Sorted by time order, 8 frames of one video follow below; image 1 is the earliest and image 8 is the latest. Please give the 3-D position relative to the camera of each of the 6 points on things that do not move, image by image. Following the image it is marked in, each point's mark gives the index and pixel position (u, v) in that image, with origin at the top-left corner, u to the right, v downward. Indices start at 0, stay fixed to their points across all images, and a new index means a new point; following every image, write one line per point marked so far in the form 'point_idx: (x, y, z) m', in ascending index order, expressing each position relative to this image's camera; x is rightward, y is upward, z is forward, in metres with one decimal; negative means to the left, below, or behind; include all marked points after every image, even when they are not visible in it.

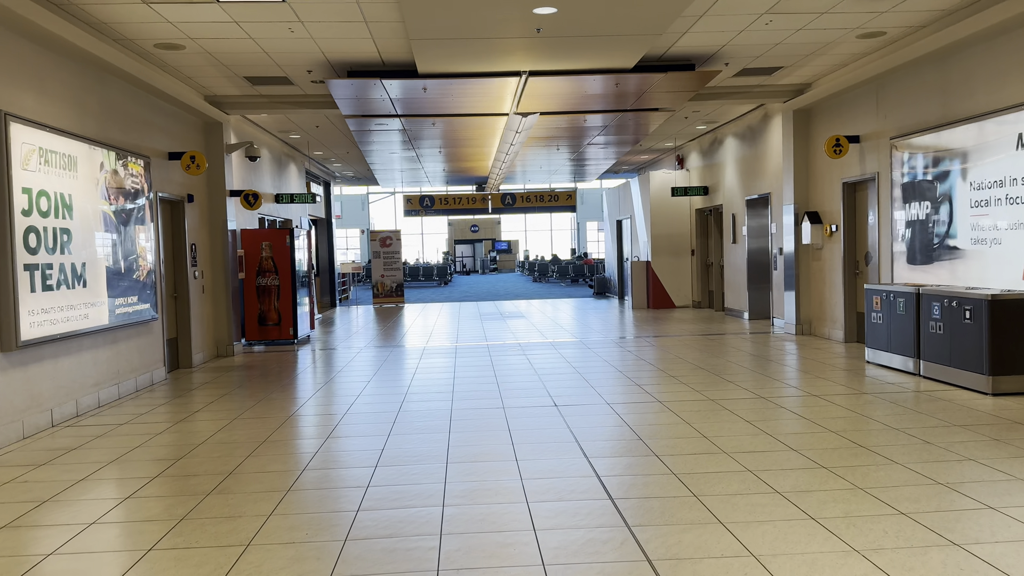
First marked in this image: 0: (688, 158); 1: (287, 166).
0: (+3.4, +2.5, +14.7) m
1: (-4.0, +2.2, +13.5) m
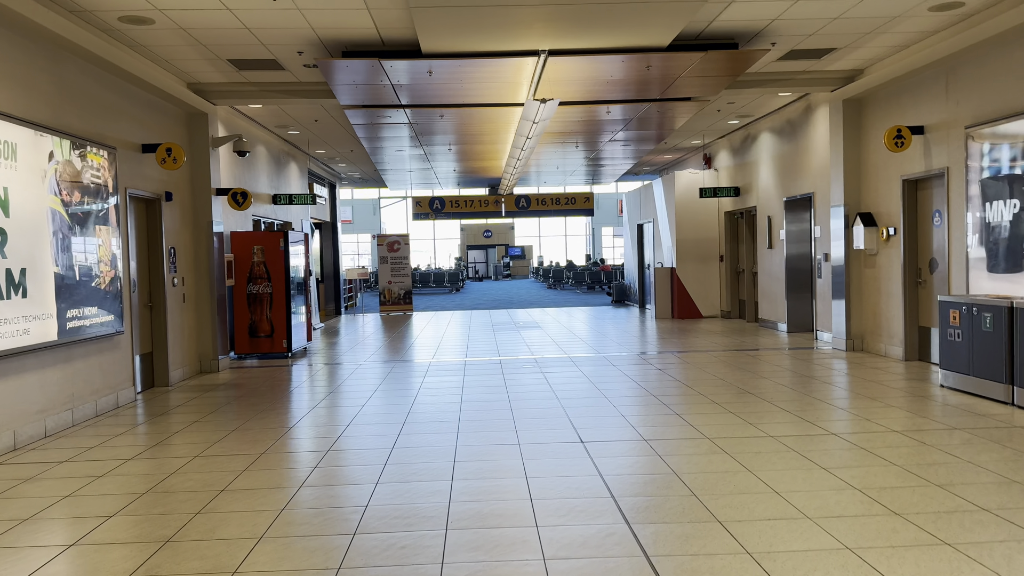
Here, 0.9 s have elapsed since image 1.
0: (+3.7, +2.4, +13.6) m
1: (-3.7, +2.1, +12.6) m
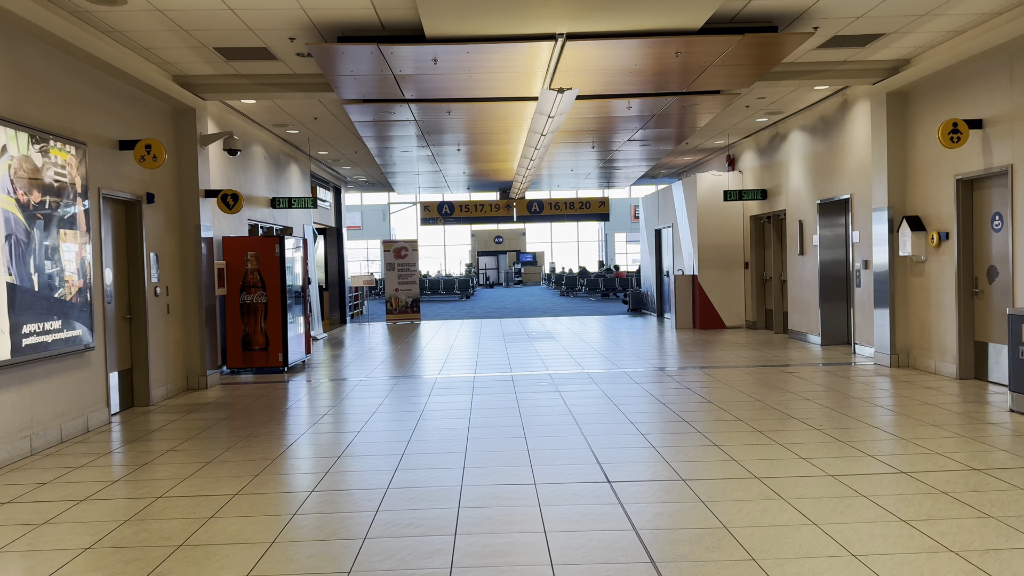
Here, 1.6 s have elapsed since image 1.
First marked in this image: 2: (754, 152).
0: (+3.9, +2.2, +12.9) m
1: (-3.5, +1.9, +12.0) m
2: (+3.9, +2.2, +12.3) m
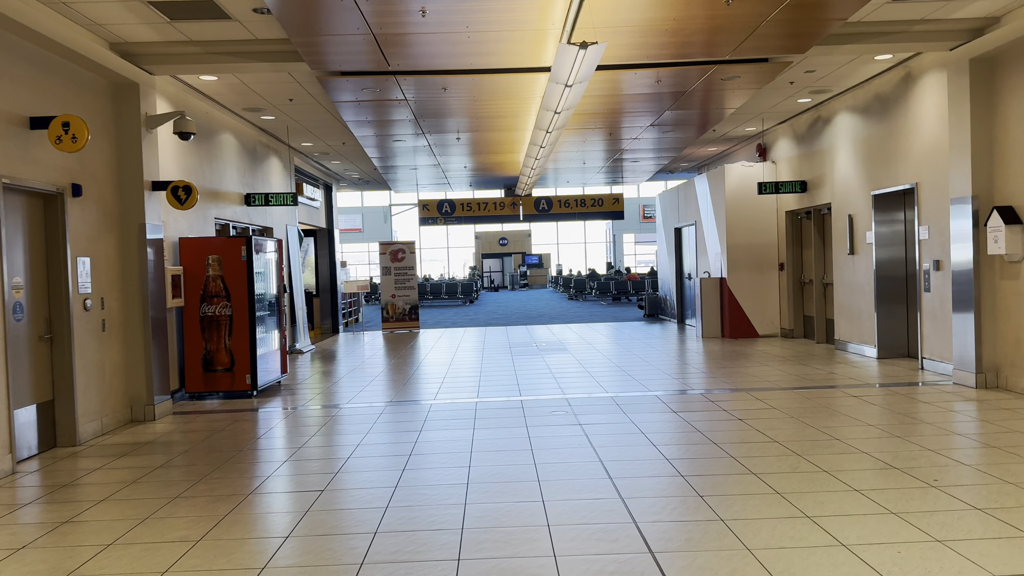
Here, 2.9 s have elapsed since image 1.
0: (+4.0, +2.1, +11.5) m
1: (-3.5, +1.8, +10.7) m
2: (+4.0, +2.1, +10.9) m
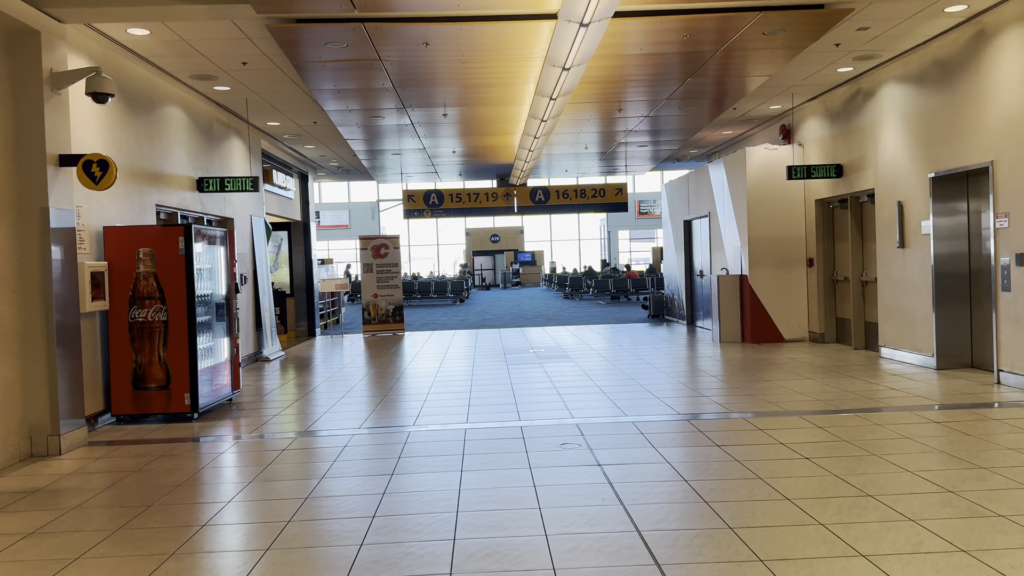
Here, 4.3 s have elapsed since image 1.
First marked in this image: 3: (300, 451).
0: (+3.9, +2.2, +10.3) m
1: (-3.5, +1.8, +9.3) m
2: (+3.9, +2.1, +9.6) m
3: (-1.6, -1.2, +5.5) m
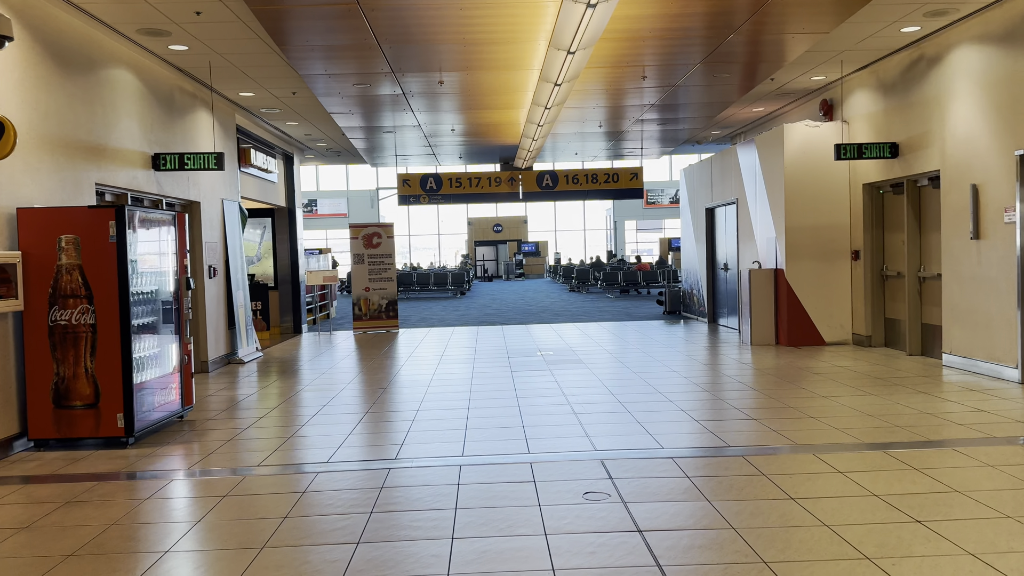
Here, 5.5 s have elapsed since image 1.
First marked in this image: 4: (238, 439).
0: (+4.0, +2.2, +9.1) m
1: (-3.4, +1.9, +8.1) m
2: (+4.0, +2.2, +8.4) m
3: (-1.6, -1.2, +4.3) m
4: (-2.0, -1.1, +5.6) m
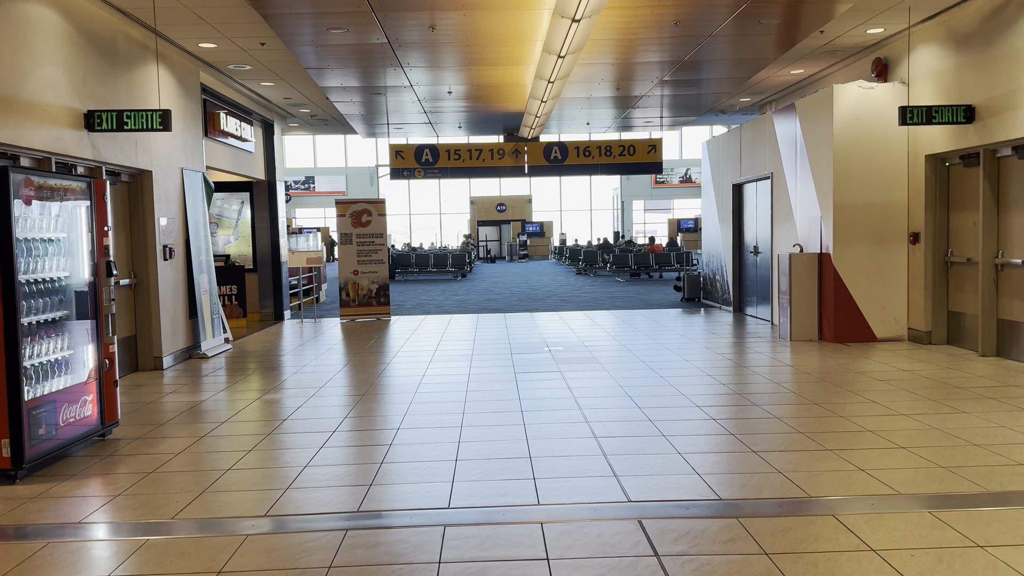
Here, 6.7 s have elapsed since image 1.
0: (+4.0, +2.3, +7.8) m
1: (-3.4, +2.0, +6.9) m
2: (+4.1, +2.3, +7.2) m
3: (-1.5, -1.2, +3.2) m
4: (-2.0, -1.0, +4.4) m
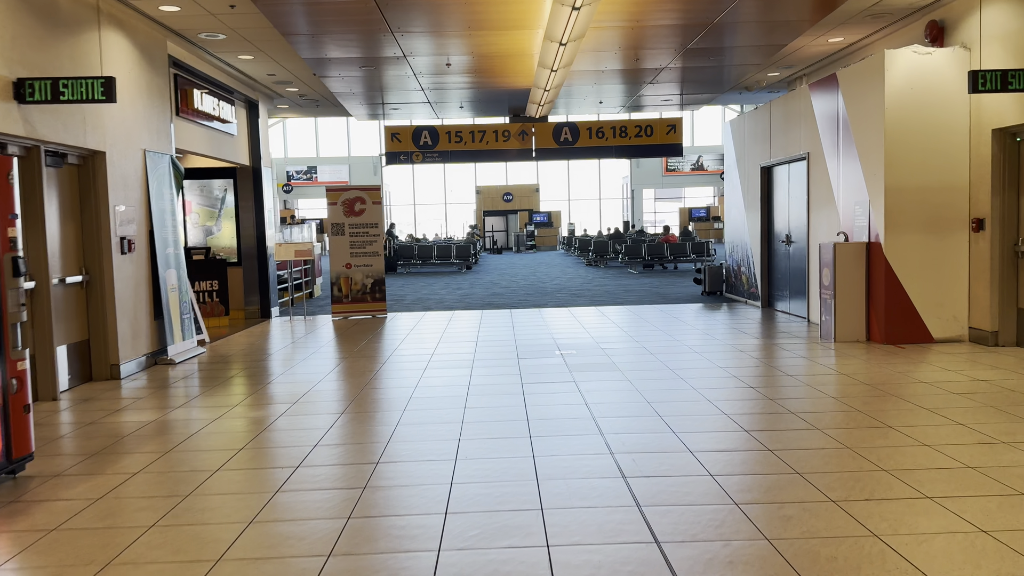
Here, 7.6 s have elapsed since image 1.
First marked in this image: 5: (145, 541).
0: (+4.1, +2.4, +6.8) m
1: (-3.4, +2.1, +6.0) m
2: (+4.1, +2.3, +6.2) m
3: (-1.5, -1.2, +2.3) m
4: (-2.0, -1.0, +3.5) m
5: (-1.5, -1.1, +3.1) m
